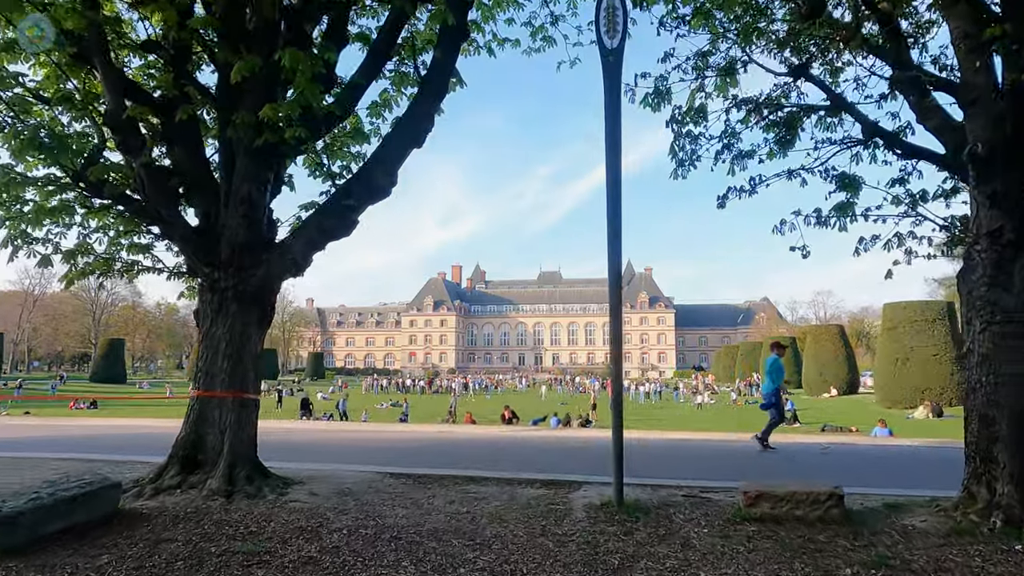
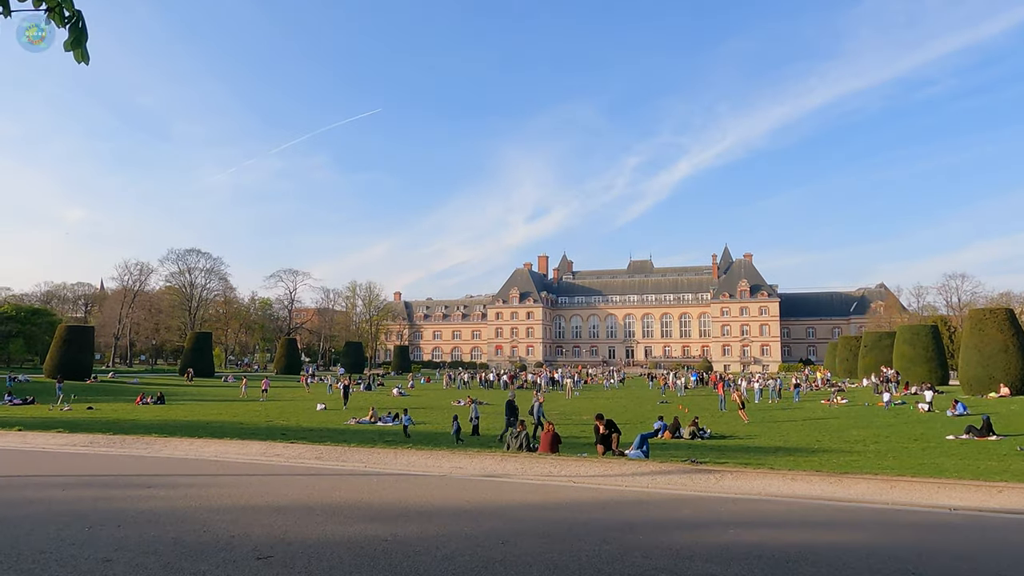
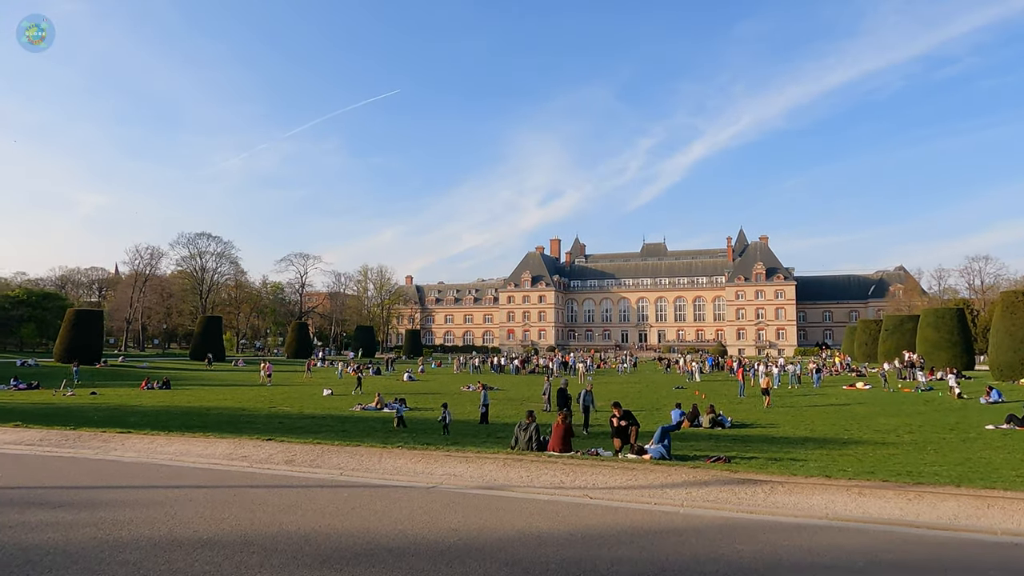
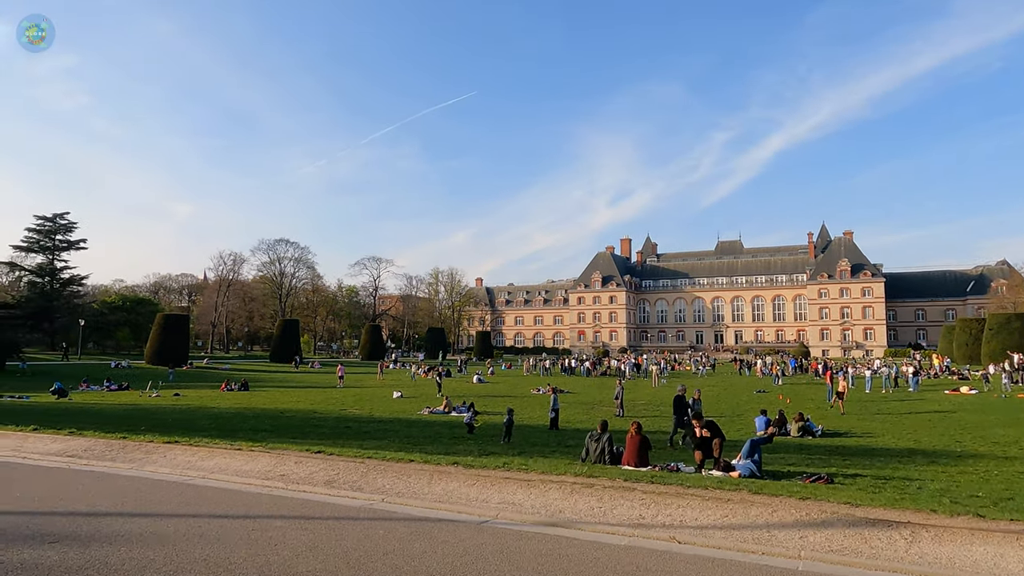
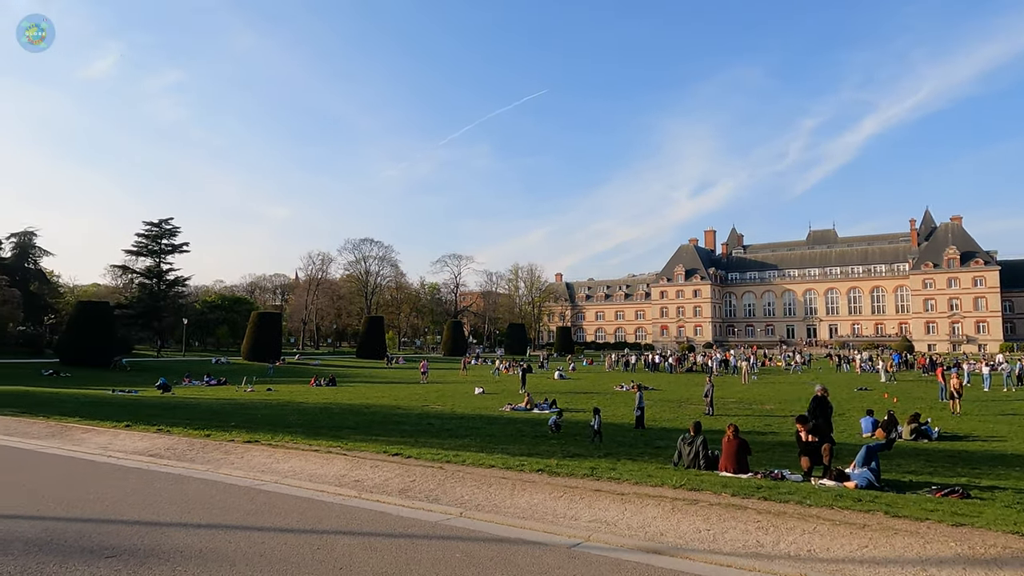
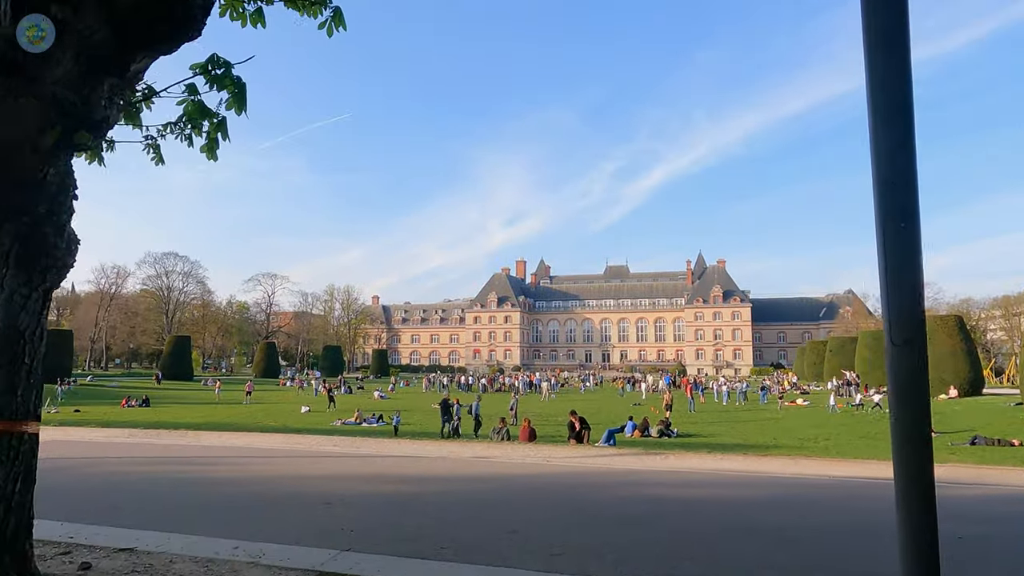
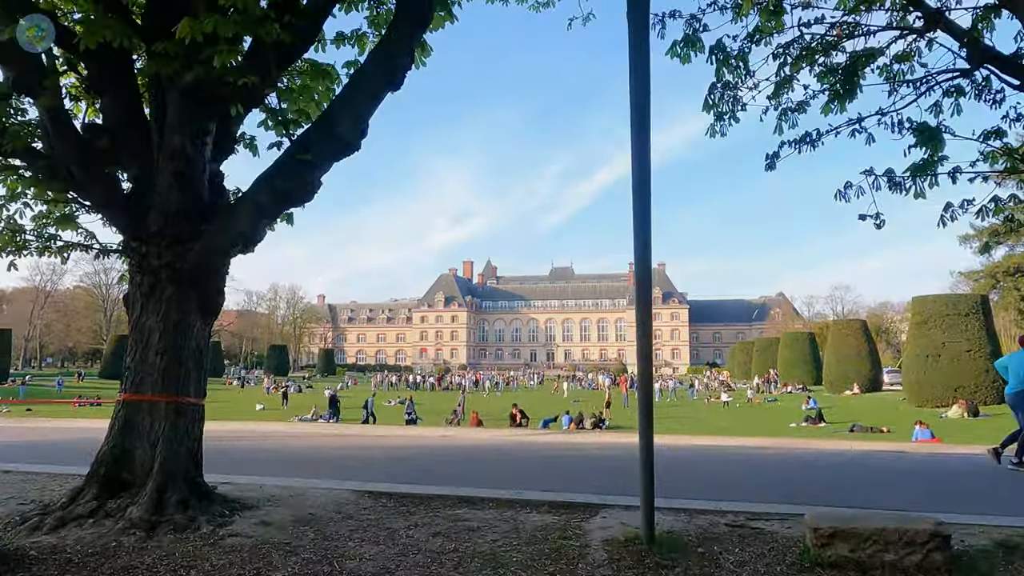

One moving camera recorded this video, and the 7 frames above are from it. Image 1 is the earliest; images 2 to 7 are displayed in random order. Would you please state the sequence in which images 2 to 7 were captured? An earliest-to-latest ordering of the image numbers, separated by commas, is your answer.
7, 6, 2, 3, 4, 5
